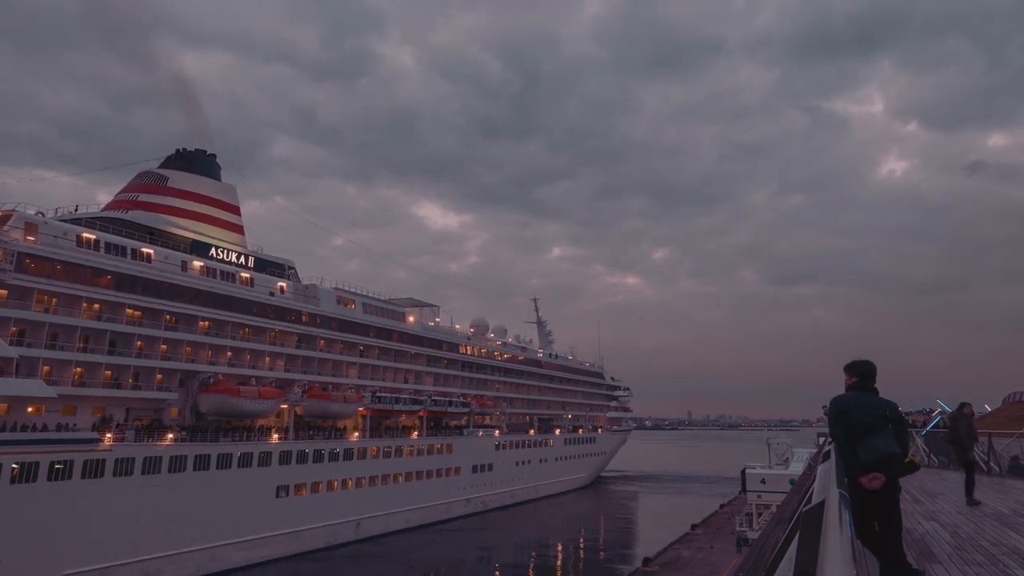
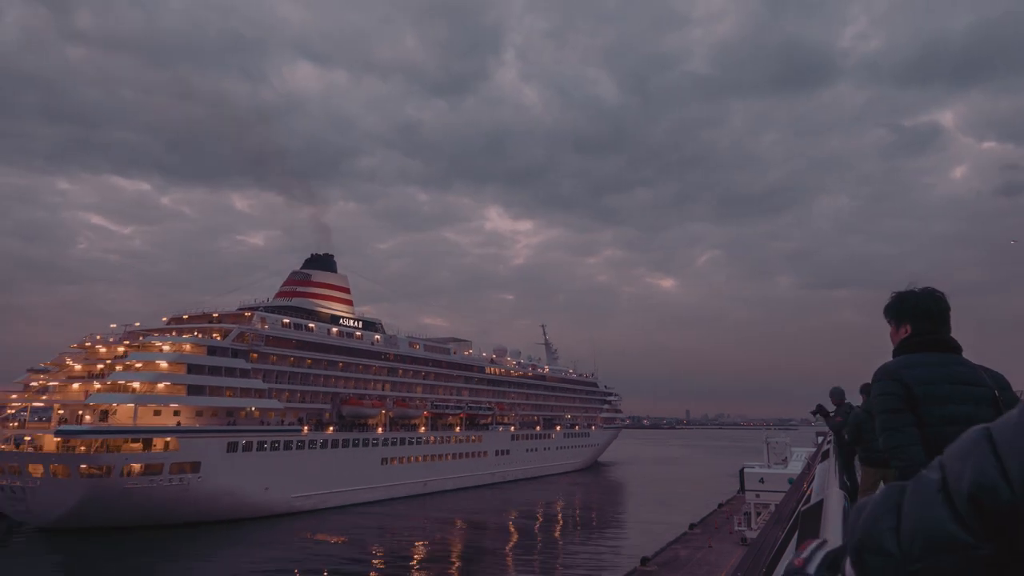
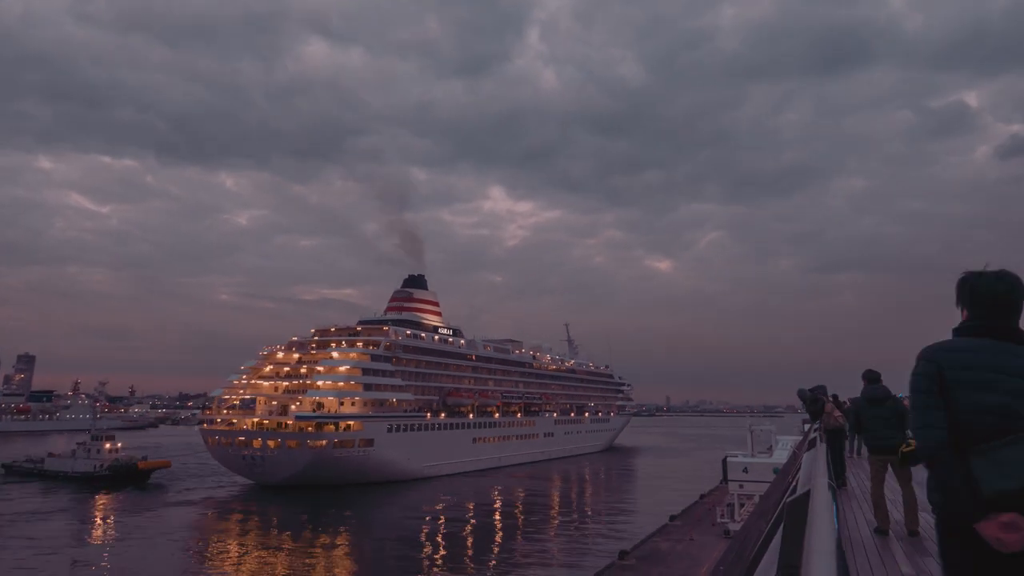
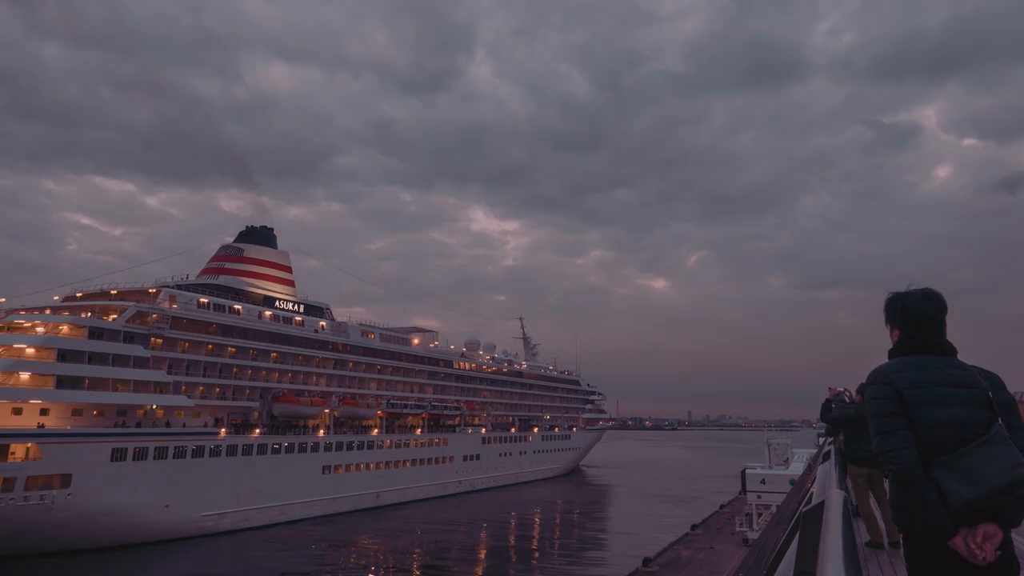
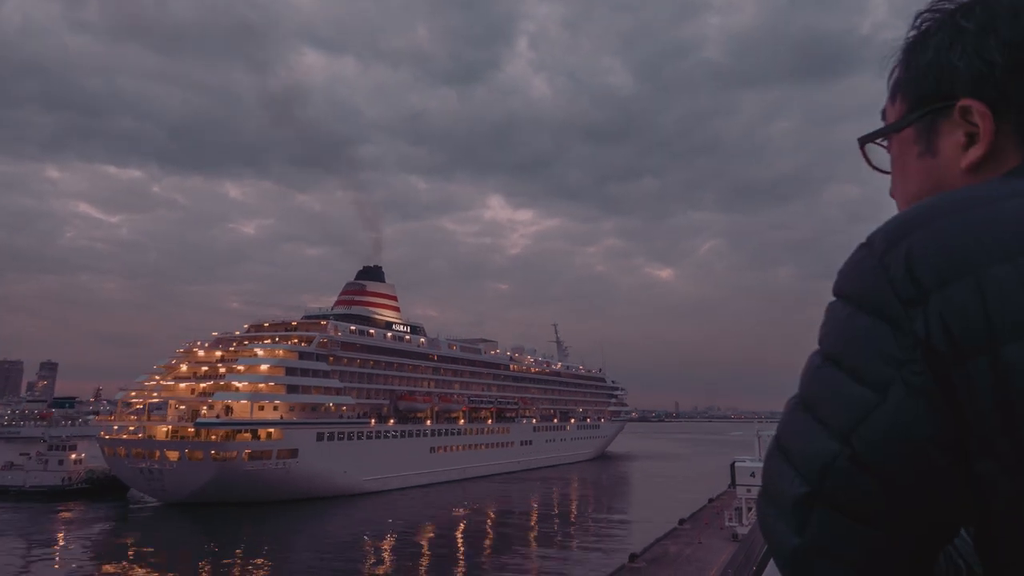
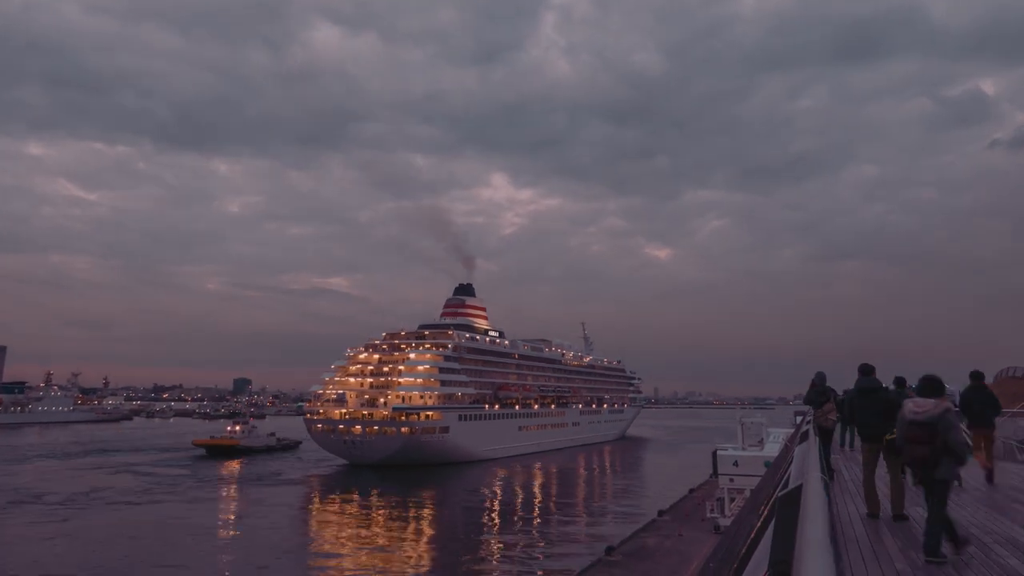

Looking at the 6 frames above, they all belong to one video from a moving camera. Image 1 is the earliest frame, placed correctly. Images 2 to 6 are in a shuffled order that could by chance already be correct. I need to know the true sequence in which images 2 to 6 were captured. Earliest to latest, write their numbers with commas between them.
4, 2, 5, 3, 6
